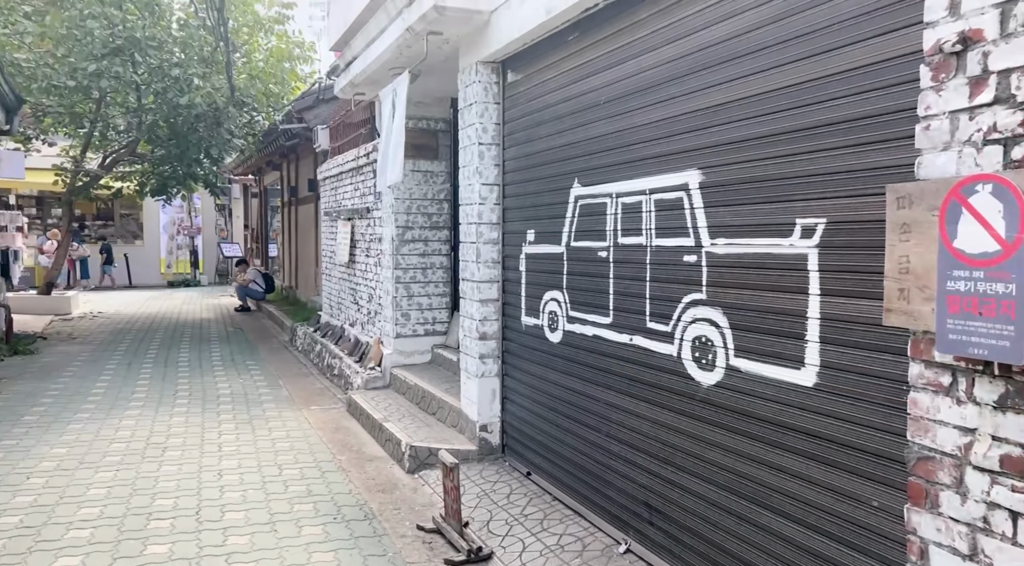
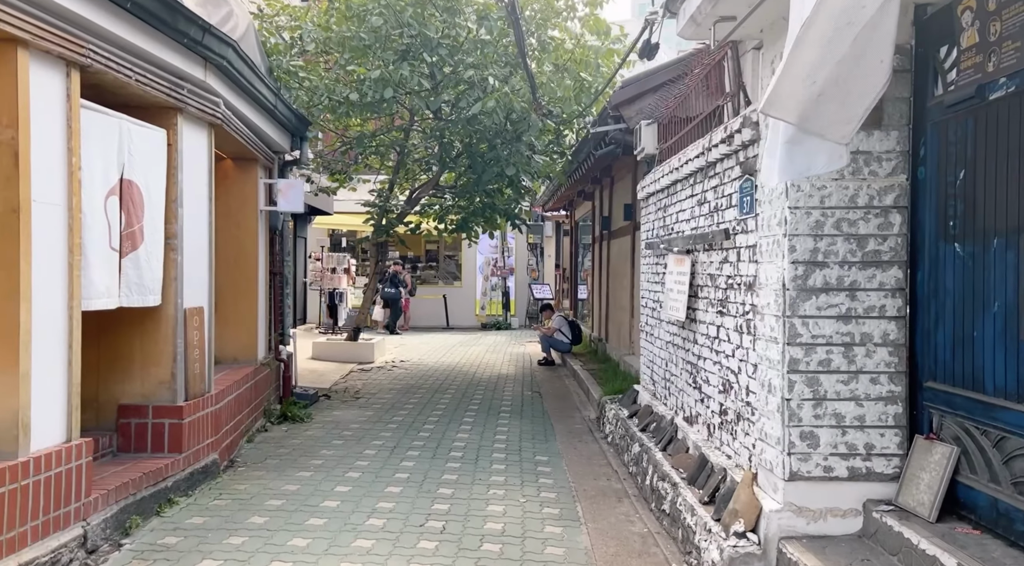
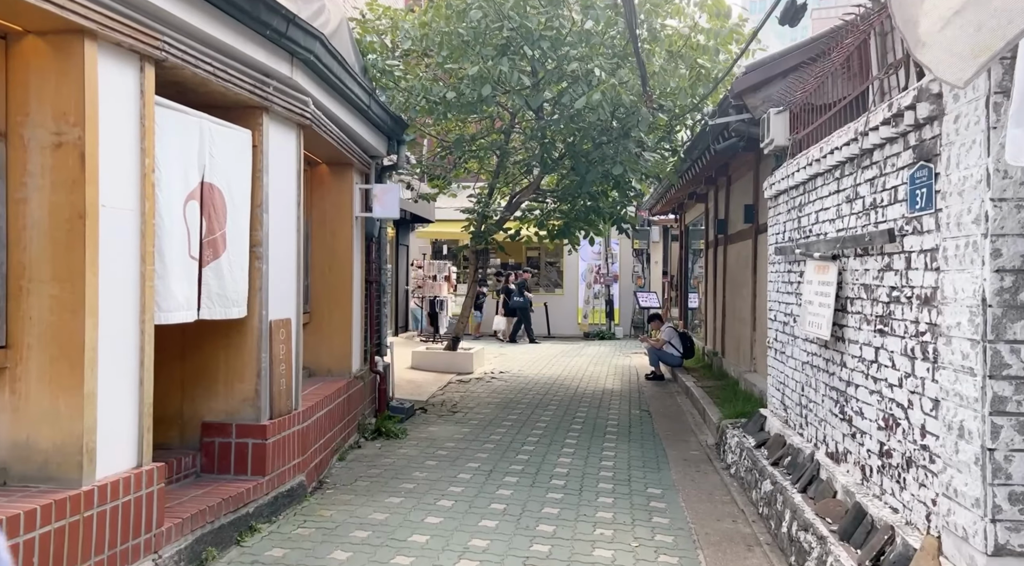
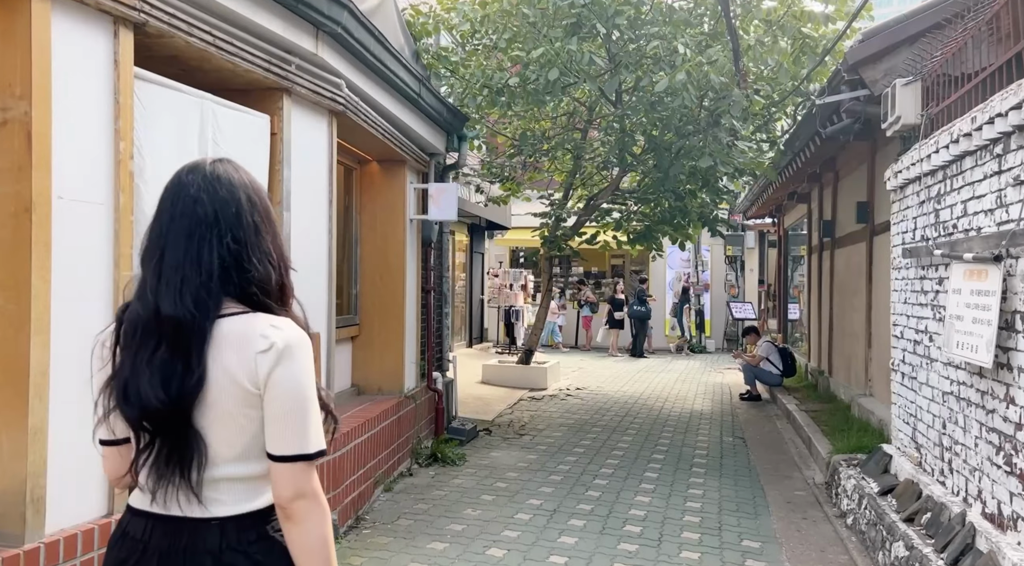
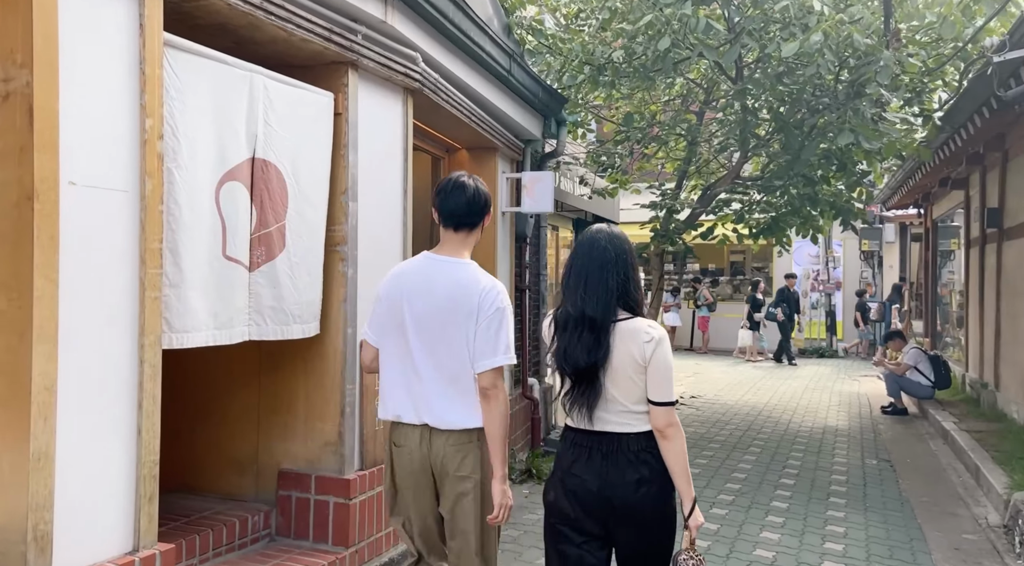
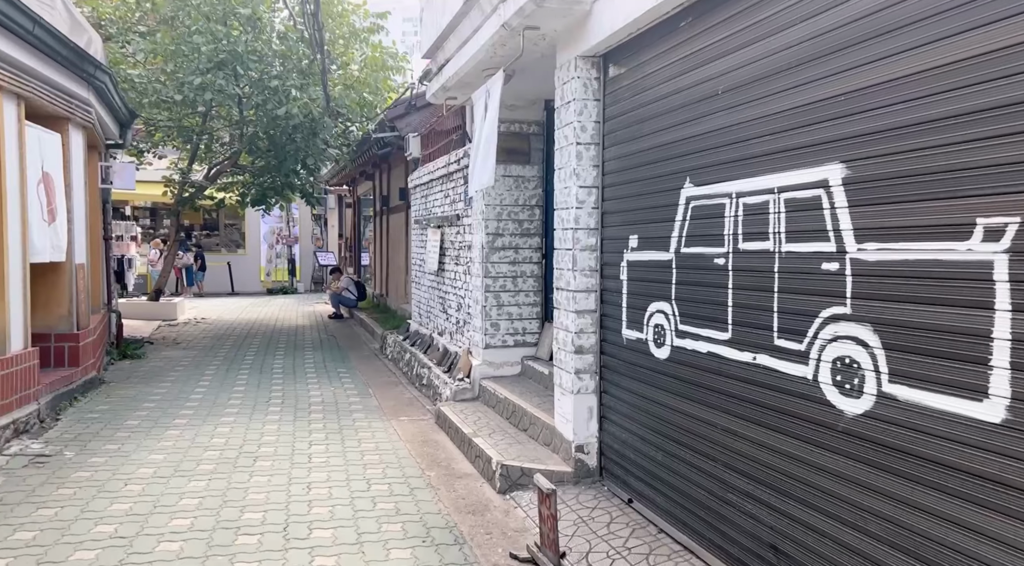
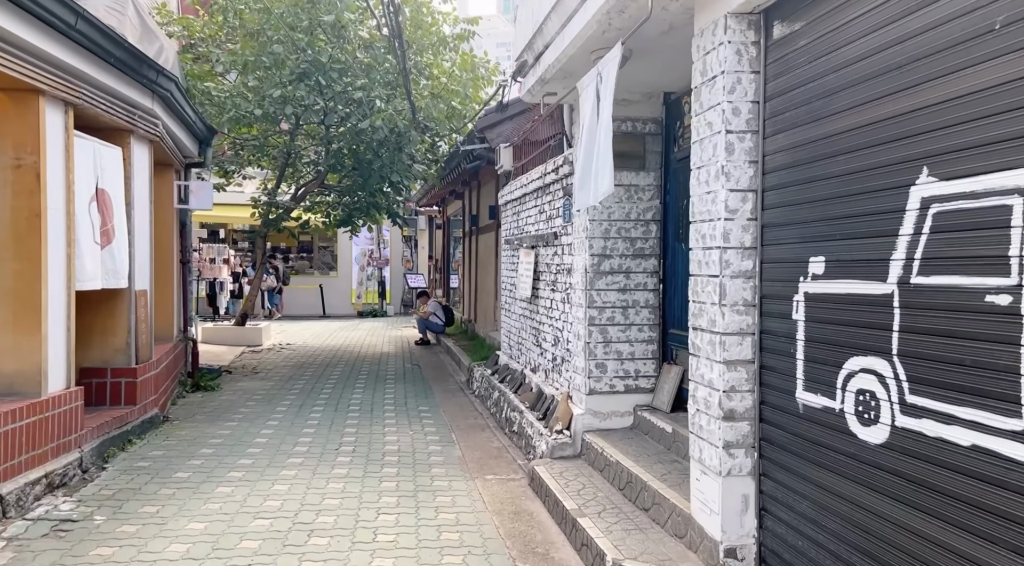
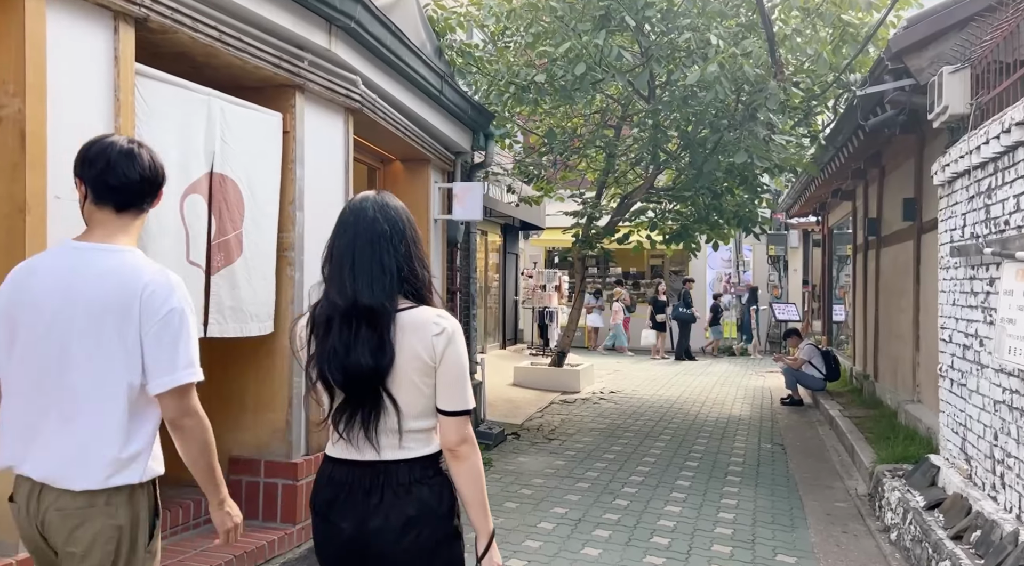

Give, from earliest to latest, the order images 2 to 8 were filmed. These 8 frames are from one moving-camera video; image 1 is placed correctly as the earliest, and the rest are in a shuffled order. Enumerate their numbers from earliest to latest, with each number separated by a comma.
6, 7, 2, 3, 4, 8, 5
